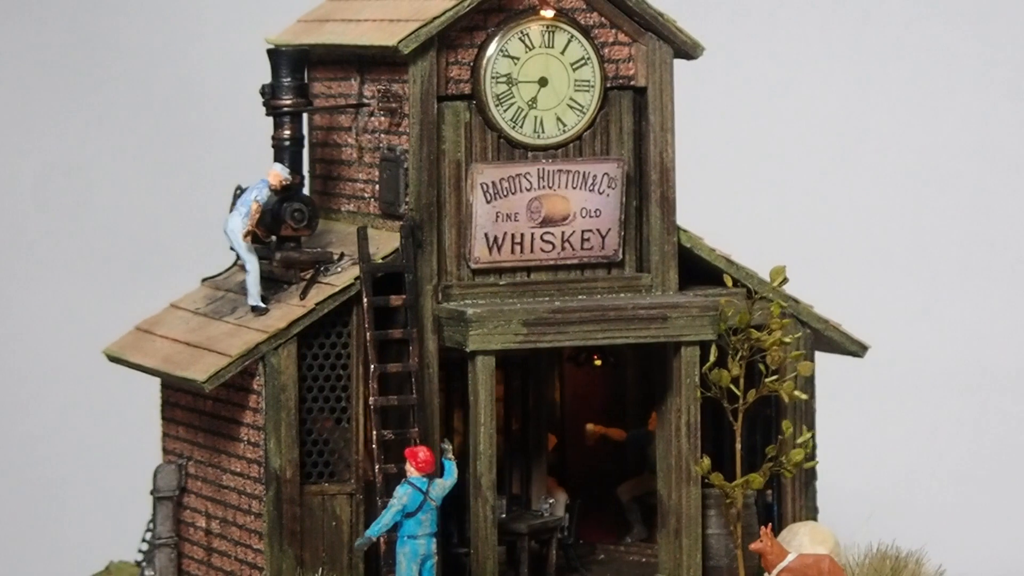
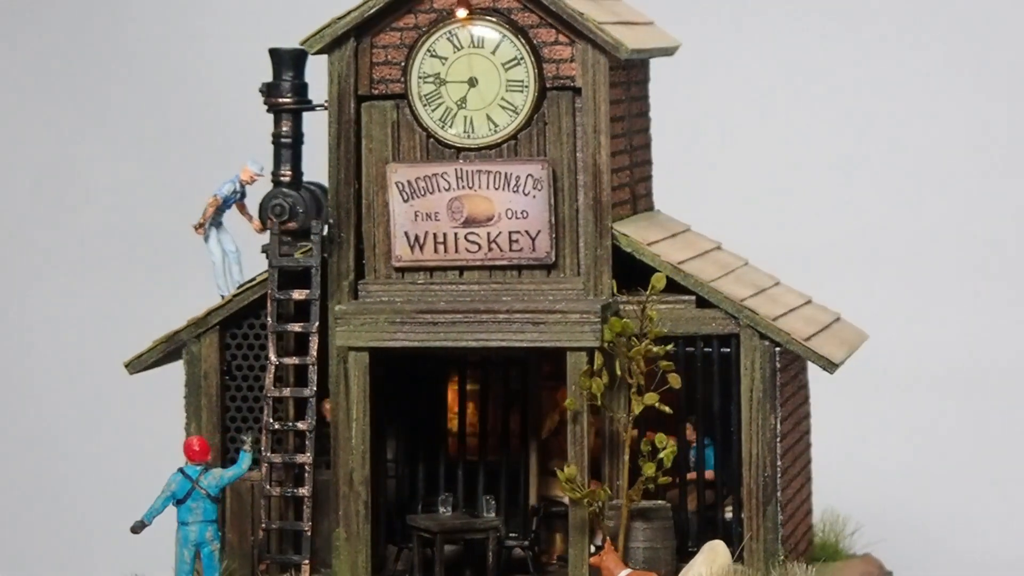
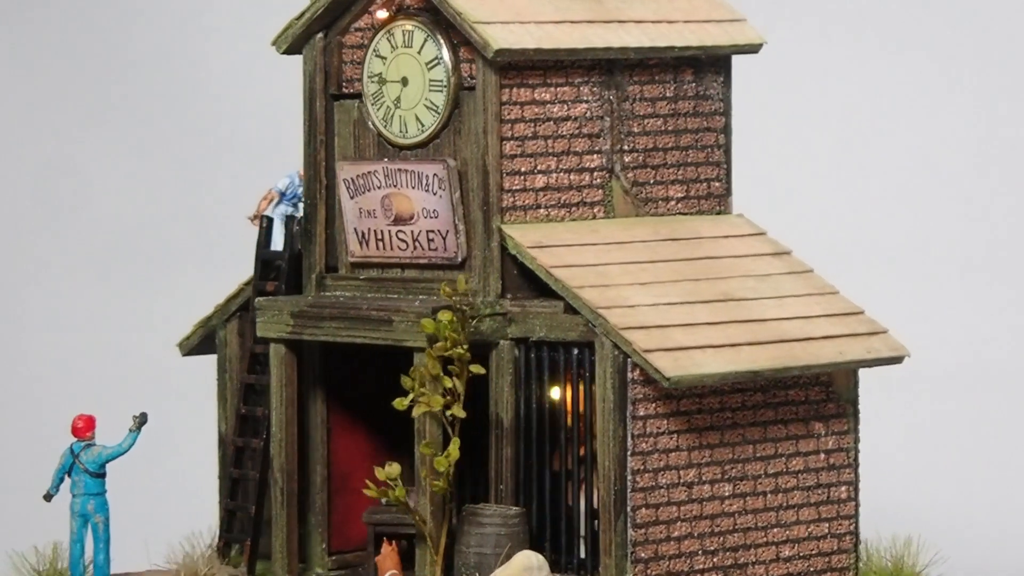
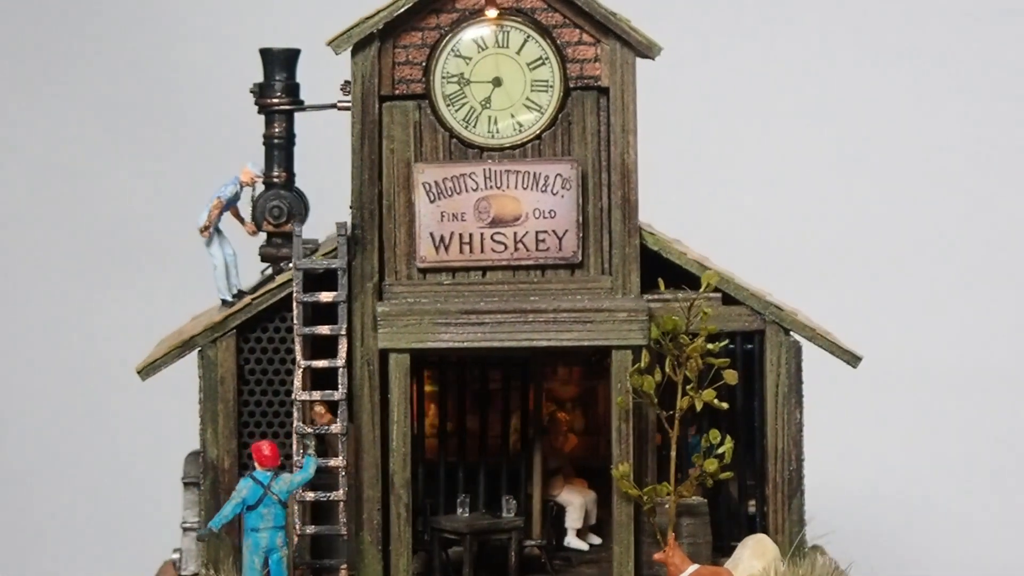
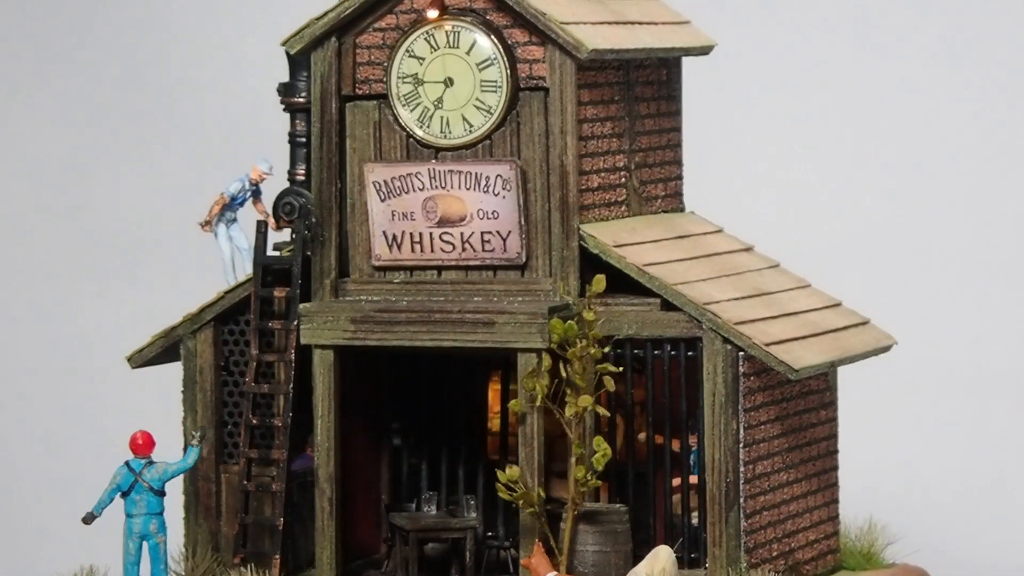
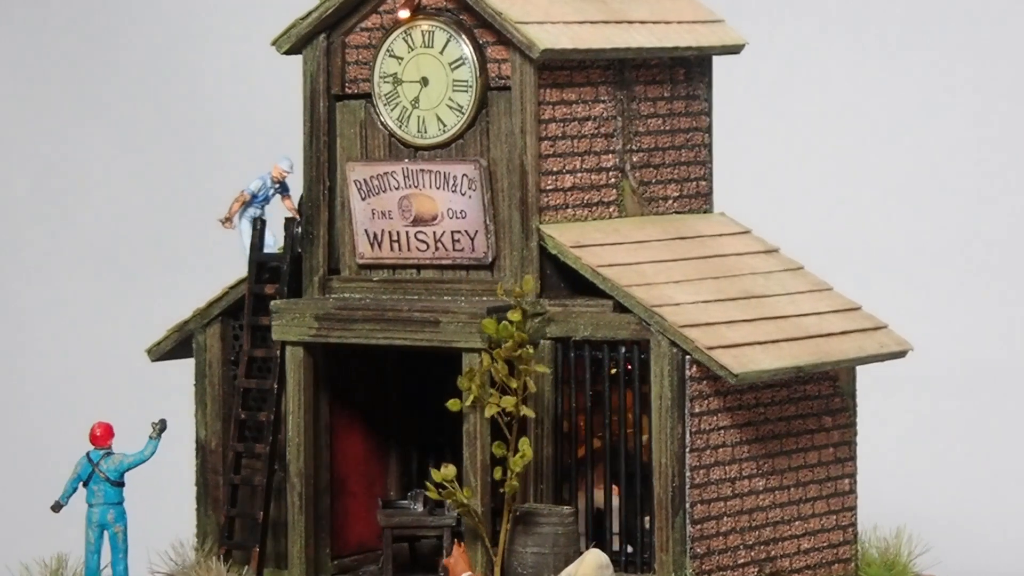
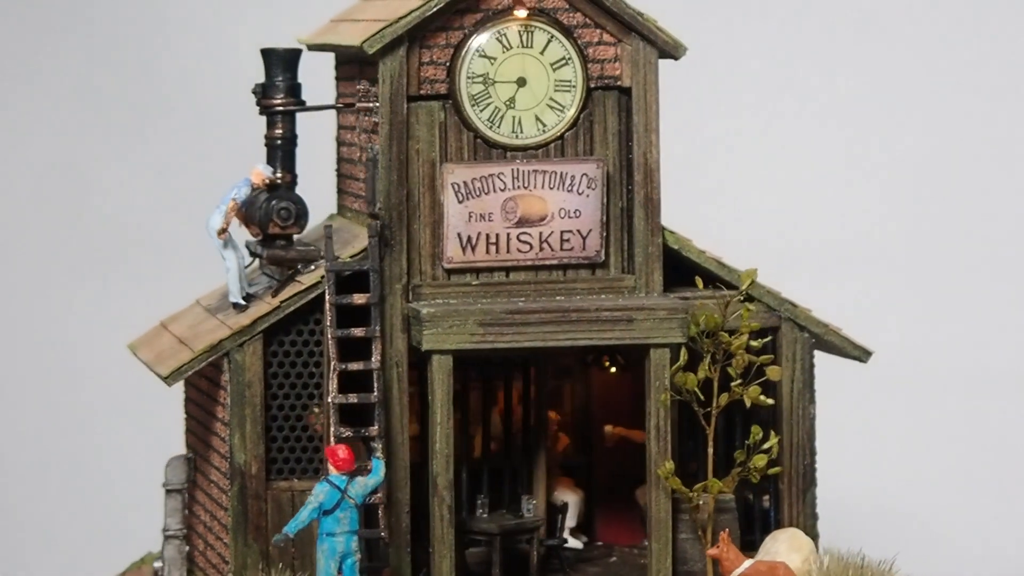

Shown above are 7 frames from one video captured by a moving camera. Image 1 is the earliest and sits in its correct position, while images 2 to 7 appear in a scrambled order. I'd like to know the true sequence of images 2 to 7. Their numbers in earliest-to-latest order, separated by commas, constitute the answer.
7, 4, 2, 5, 6, 3
